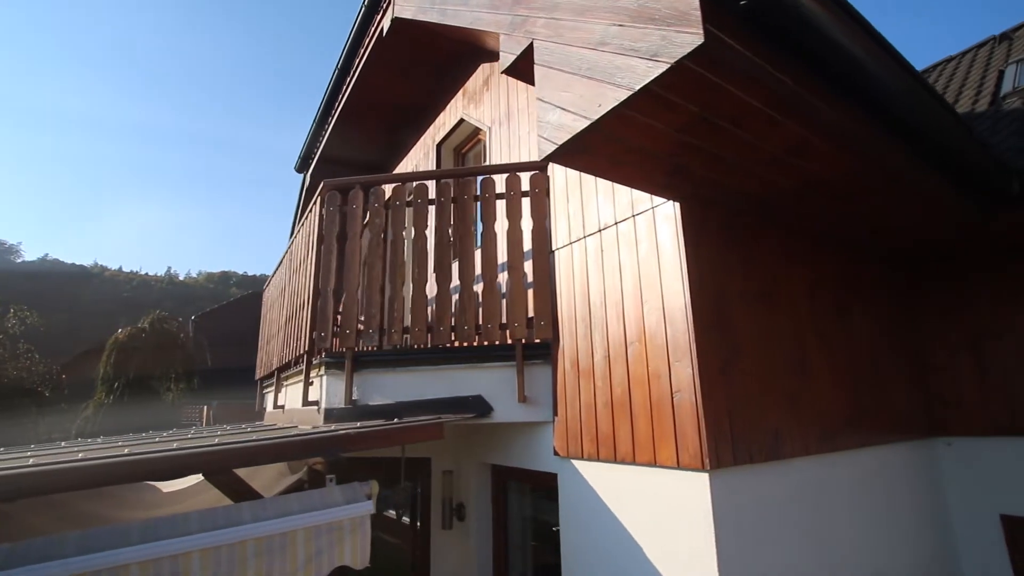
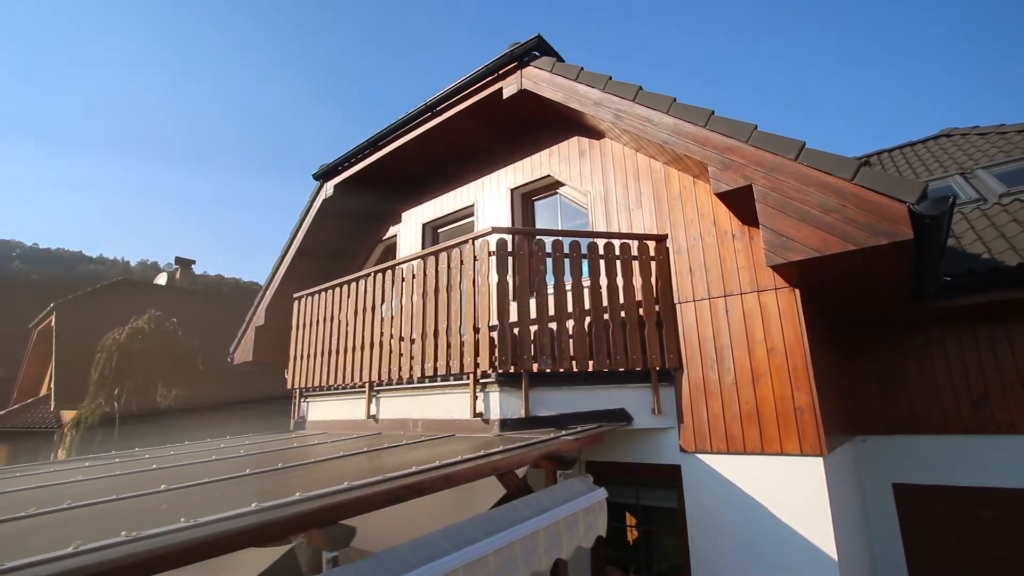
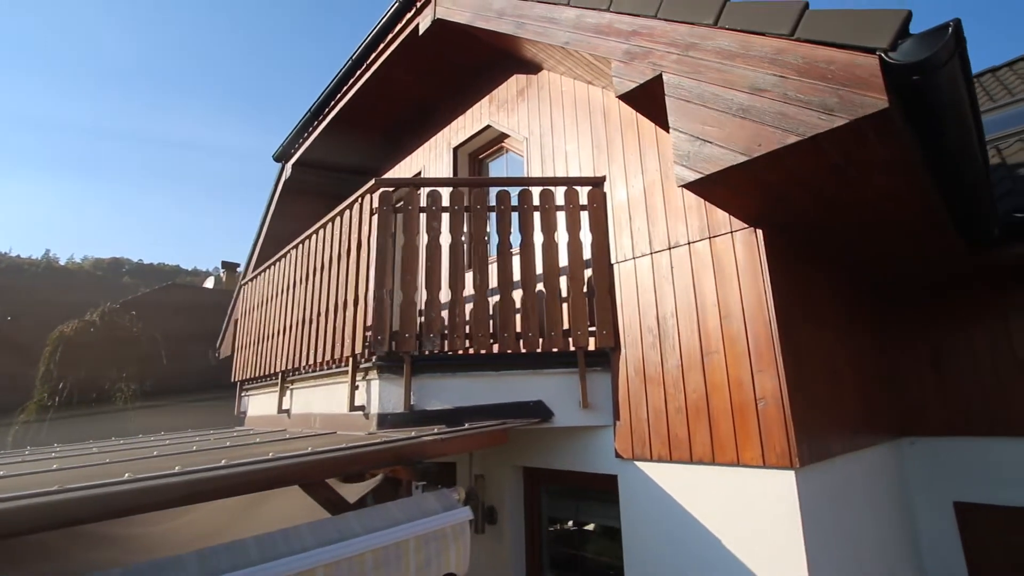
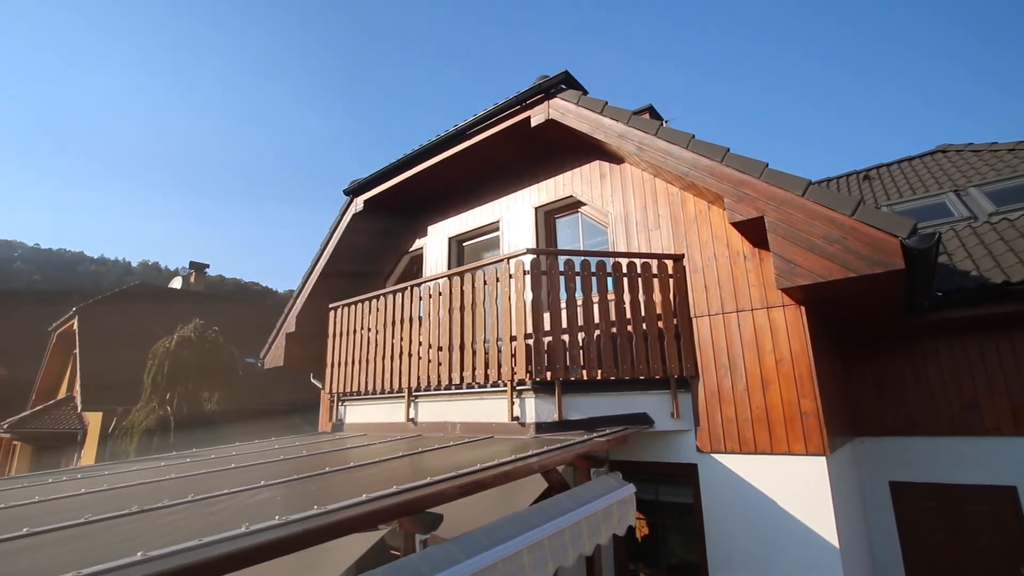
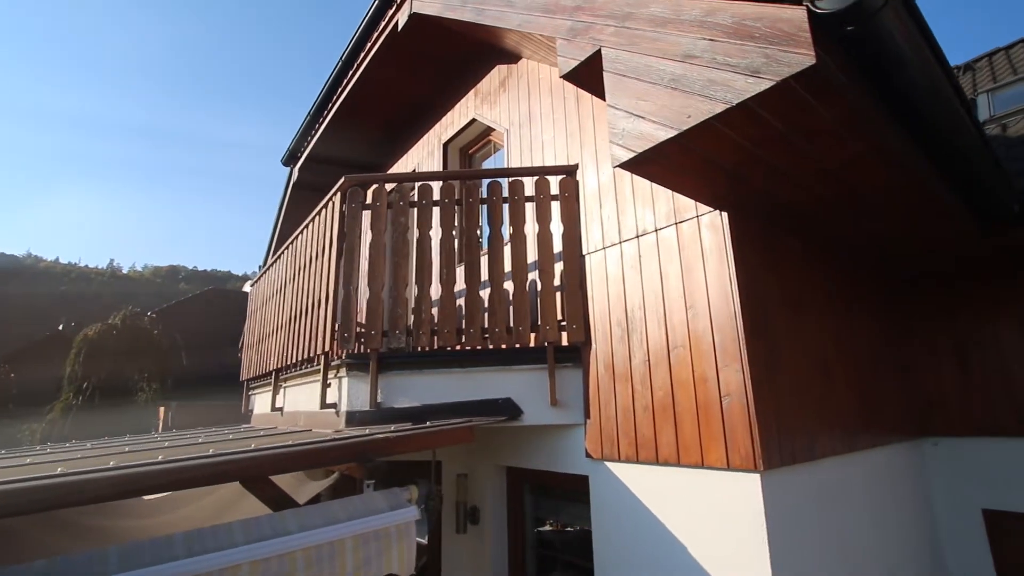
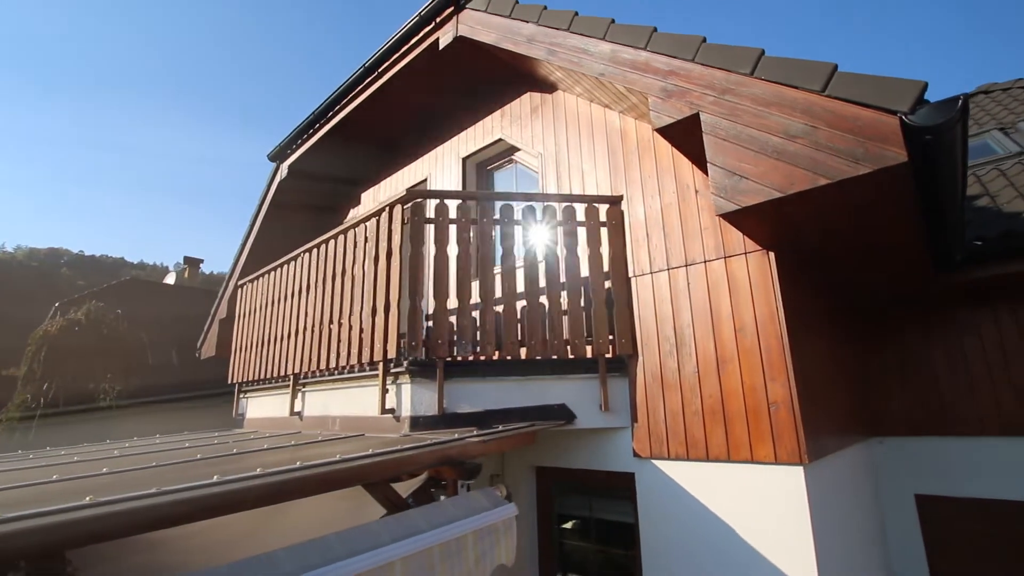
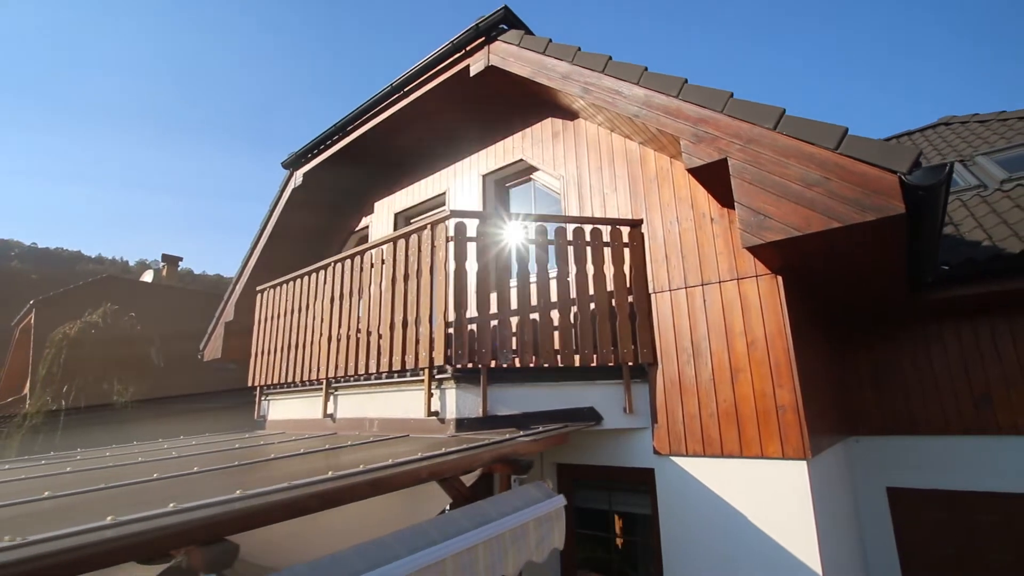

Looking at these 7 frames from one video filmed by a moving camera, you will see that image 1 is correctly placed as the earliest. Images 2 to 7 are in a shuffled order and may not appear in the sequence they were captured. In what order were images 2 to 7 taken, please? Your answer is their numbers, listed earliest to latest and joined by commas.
5, 3, 6, 7, 2, 4
